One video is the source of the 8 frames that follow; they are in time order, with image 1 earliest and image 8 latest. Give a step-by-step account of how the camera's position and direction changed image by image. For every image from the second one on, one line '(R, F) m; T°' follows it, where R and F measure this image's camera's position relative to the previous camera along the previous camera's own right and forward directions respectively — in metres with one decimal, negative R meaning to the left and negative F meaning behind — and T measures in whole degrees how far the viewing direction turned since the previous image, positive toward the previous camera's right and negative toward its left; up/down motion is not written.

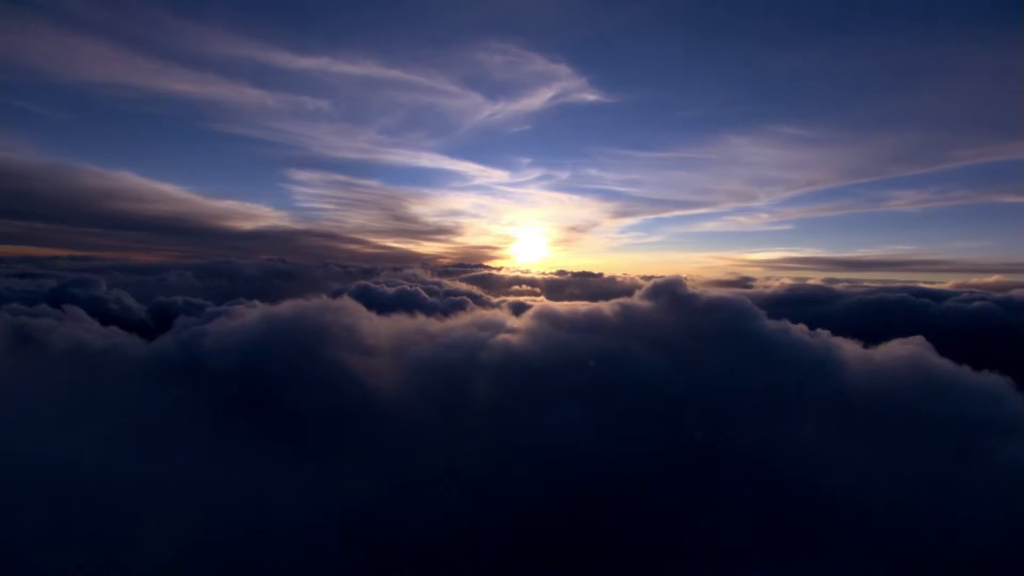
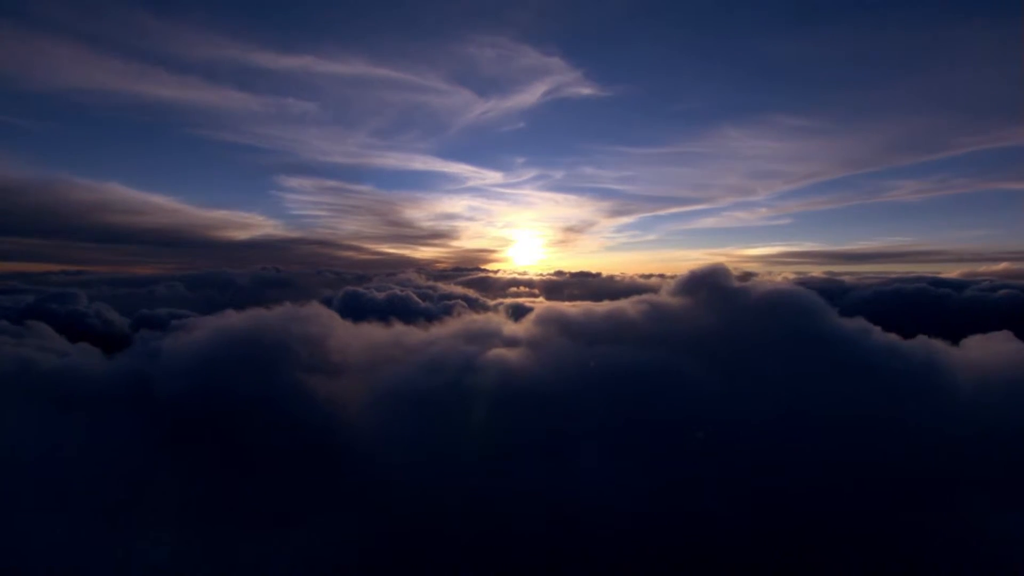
(0.0, +6.0) m; 0°
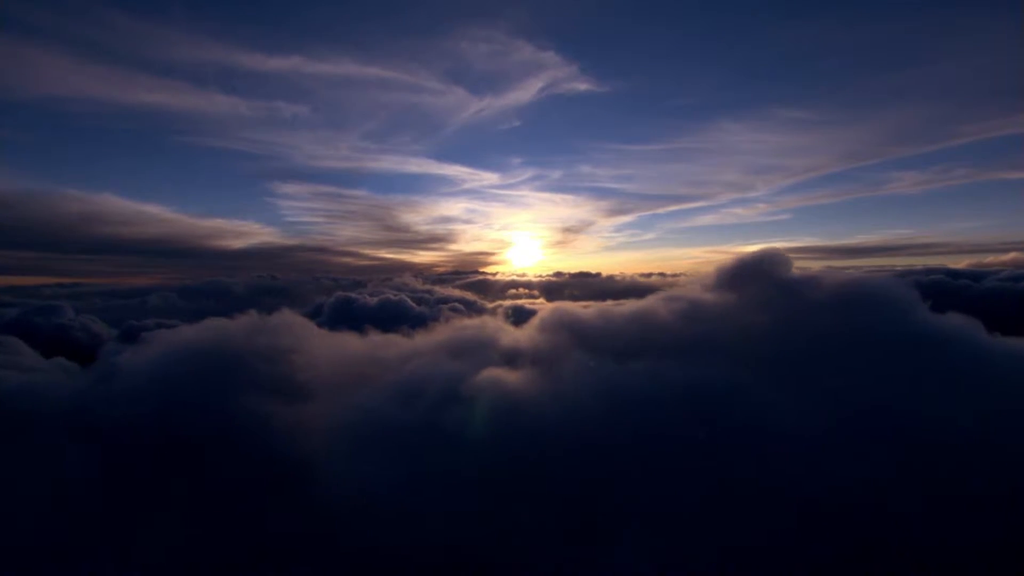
(0.0, +4.5) m; 0°
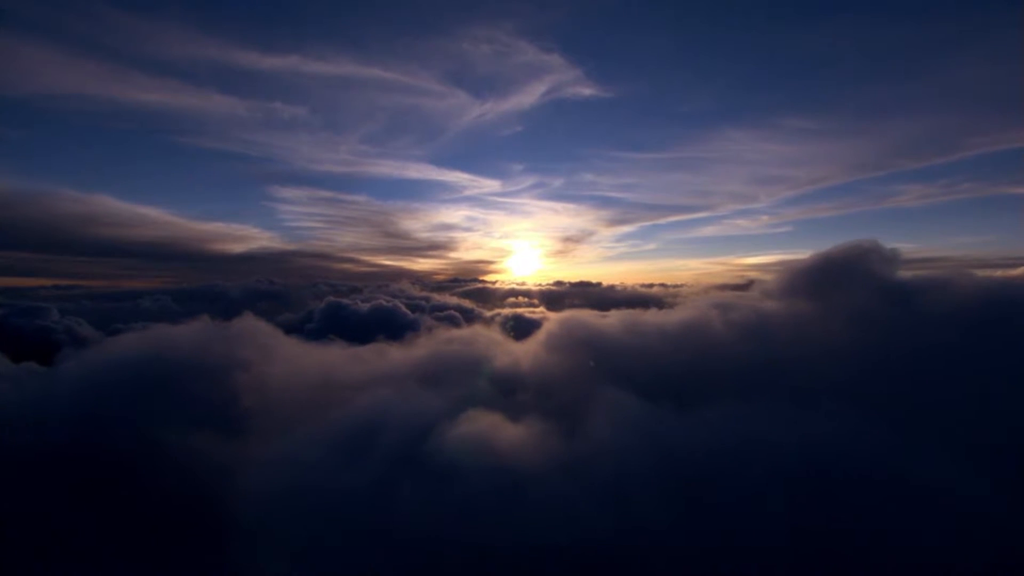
(0.0, +4.6) m; 0°
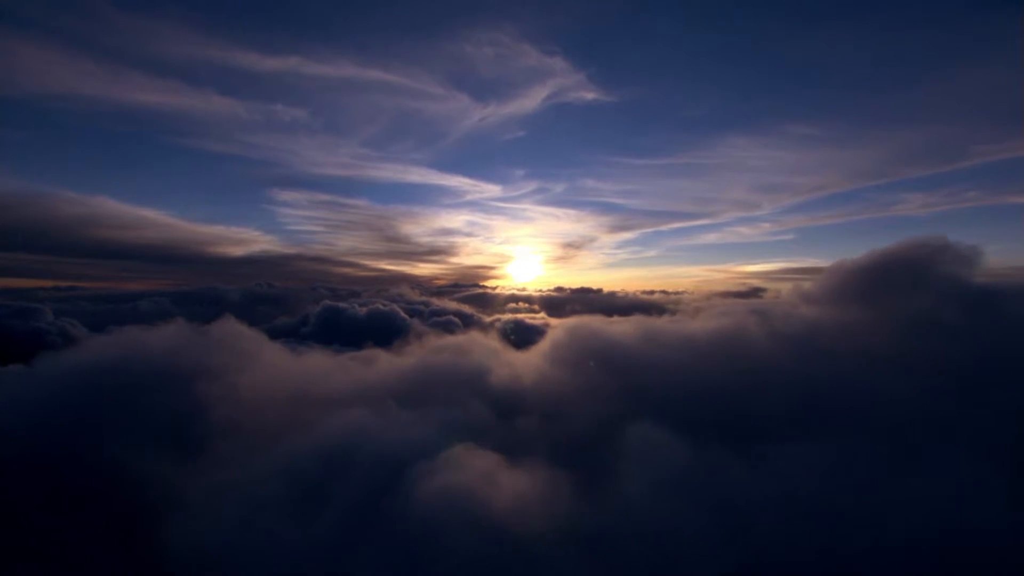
(0.0, +1.9) m; 0°
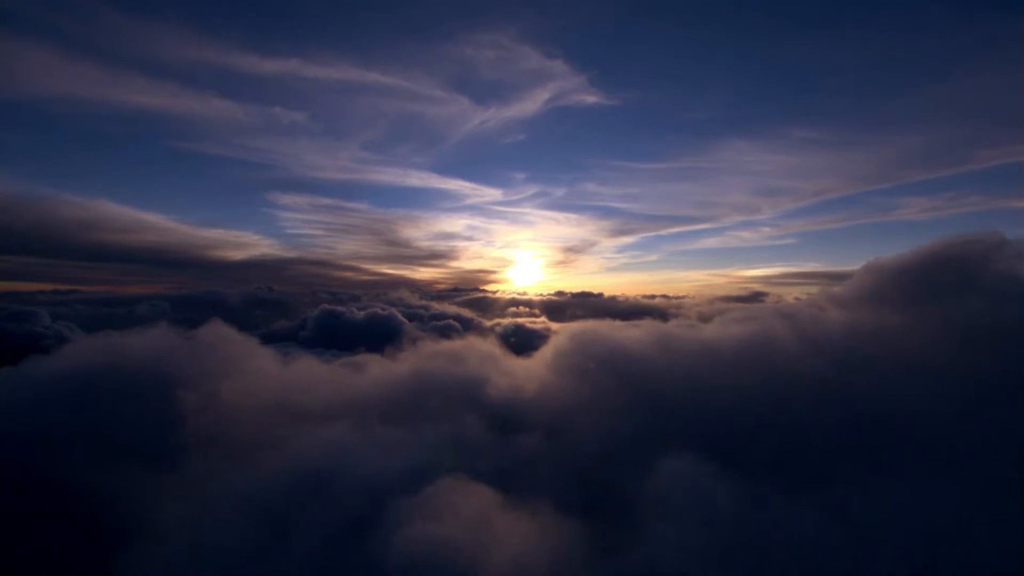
(0.0, +1.2) m; 0°
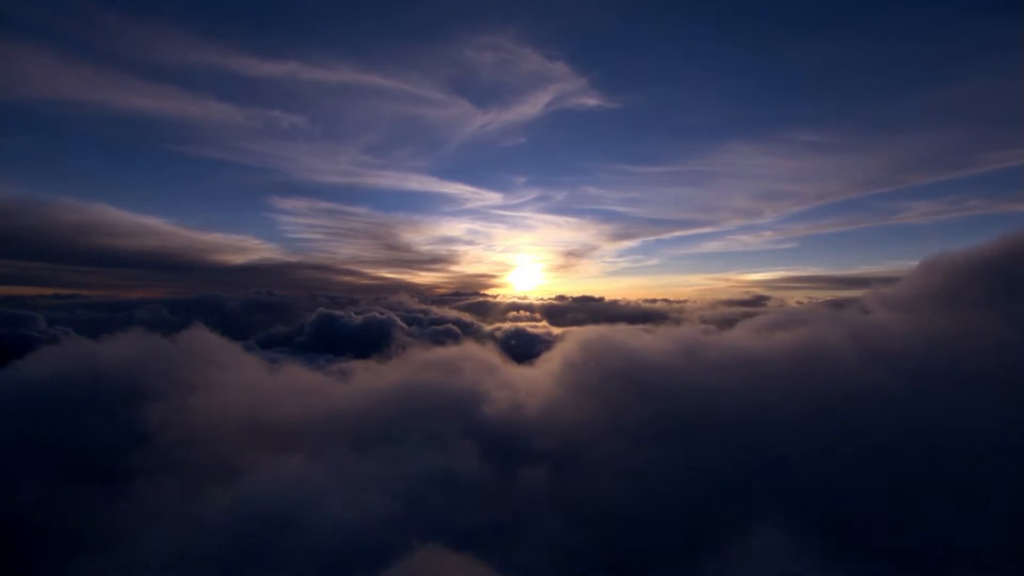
(0.0, +1.6) m; 0°
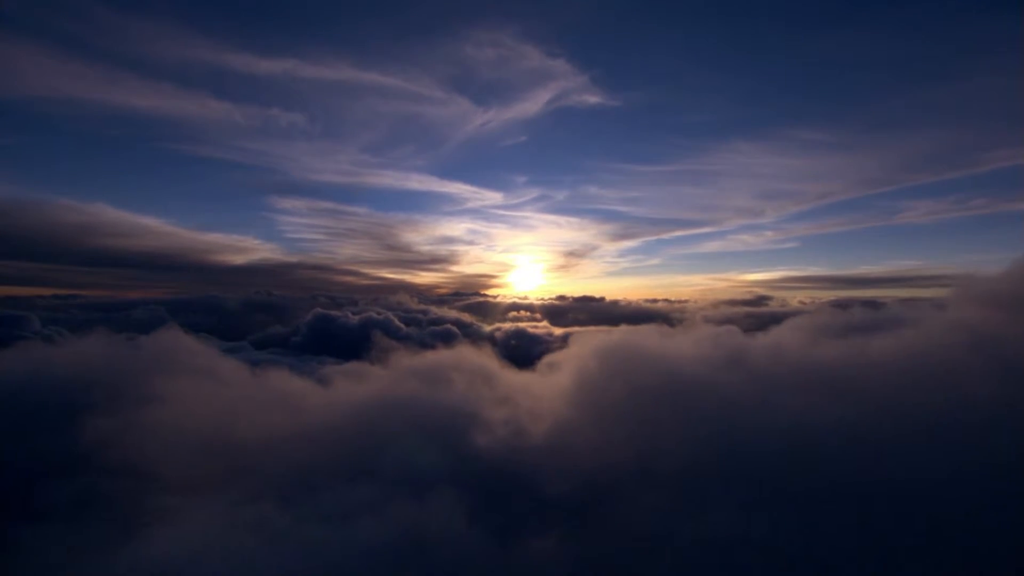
(0.0, +1.8) m; 0°
